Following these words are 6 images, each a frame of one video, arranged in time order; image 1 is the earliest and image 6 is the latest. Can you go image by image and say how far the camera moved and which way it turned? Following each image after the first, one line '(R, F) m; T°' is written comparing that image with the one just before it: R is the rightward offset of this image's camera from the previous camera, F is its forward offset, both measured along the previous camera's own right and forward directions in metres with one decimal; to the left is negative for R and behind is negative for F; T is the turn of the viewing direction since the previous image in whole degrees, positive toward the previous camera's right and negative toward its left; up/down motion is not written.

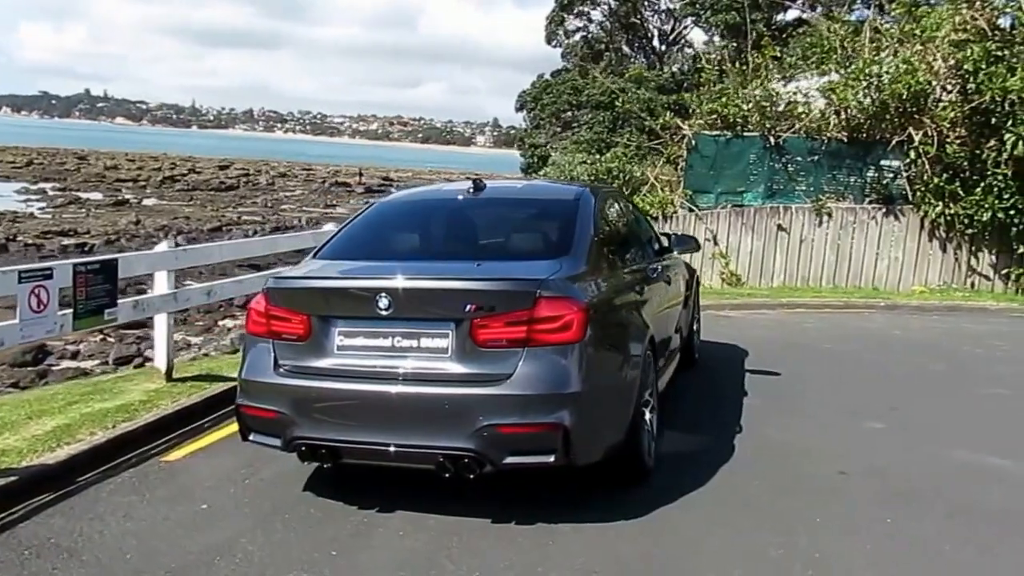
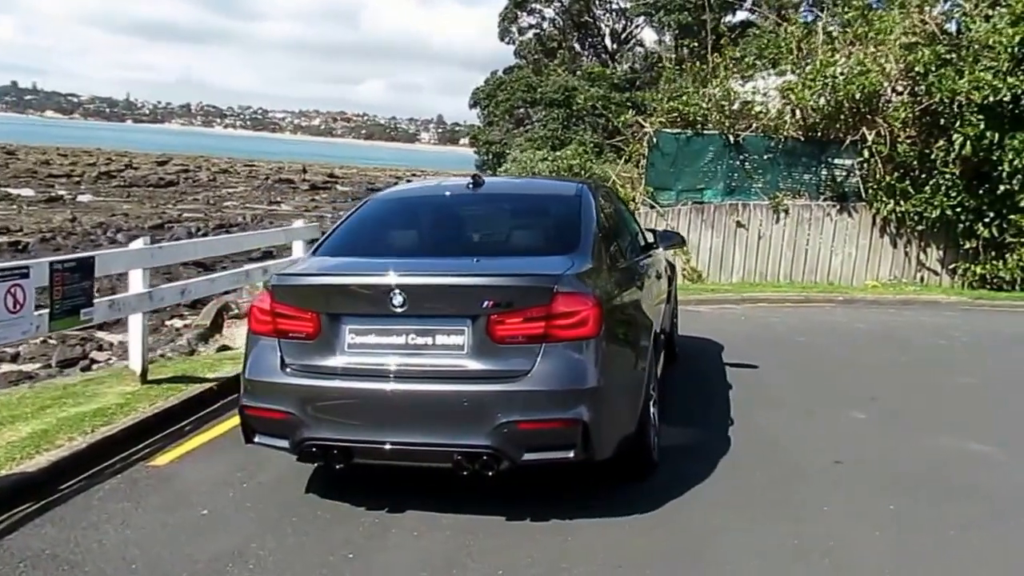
(-0.4, 0.0) m; +4°
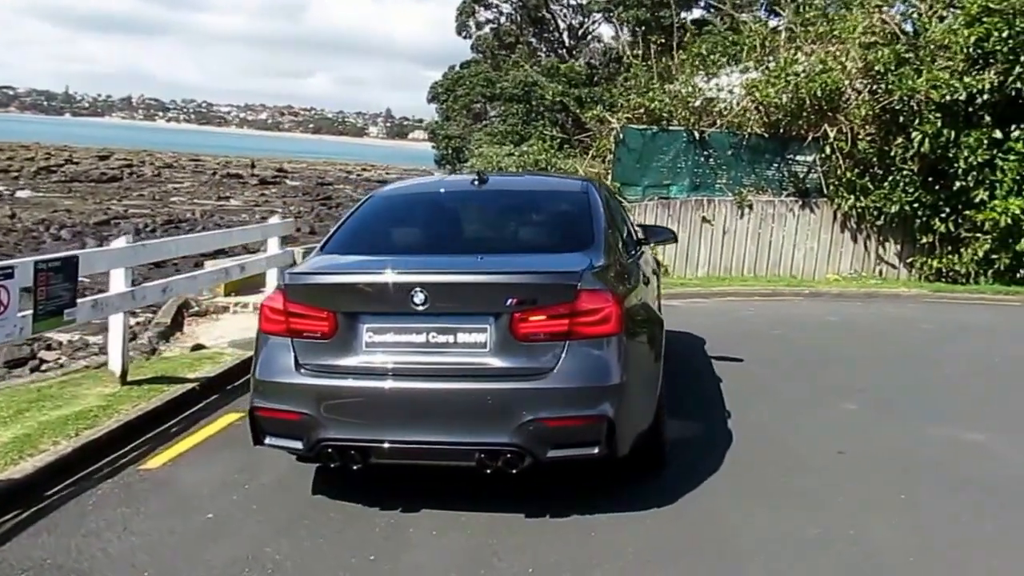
(-0.4, 0.0) m; +4°
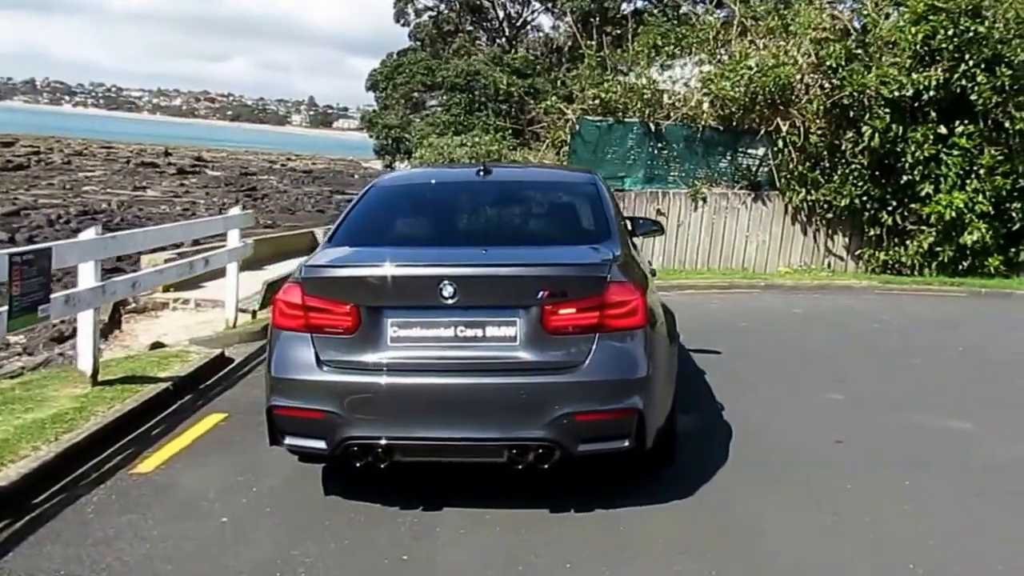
(-0.6, +0.2) m; +6°
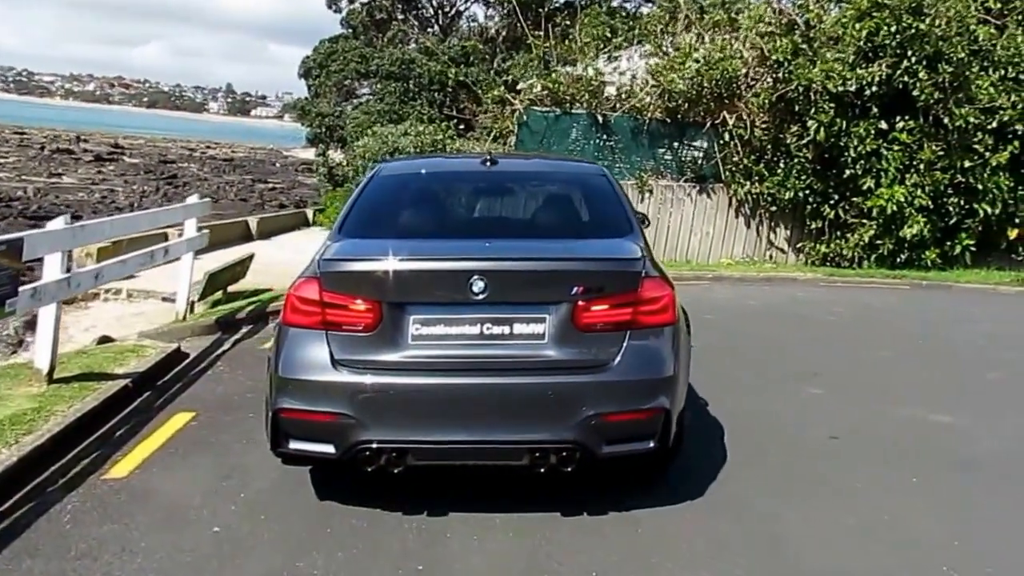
(-0.5, +0.2) m; +5°
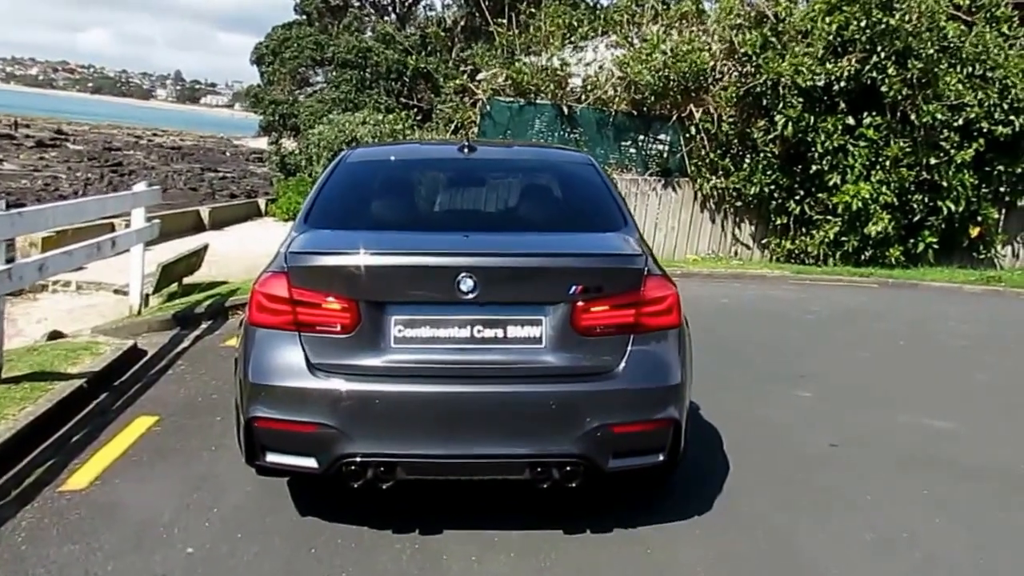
(-0.2, +0.3) m; +3°
